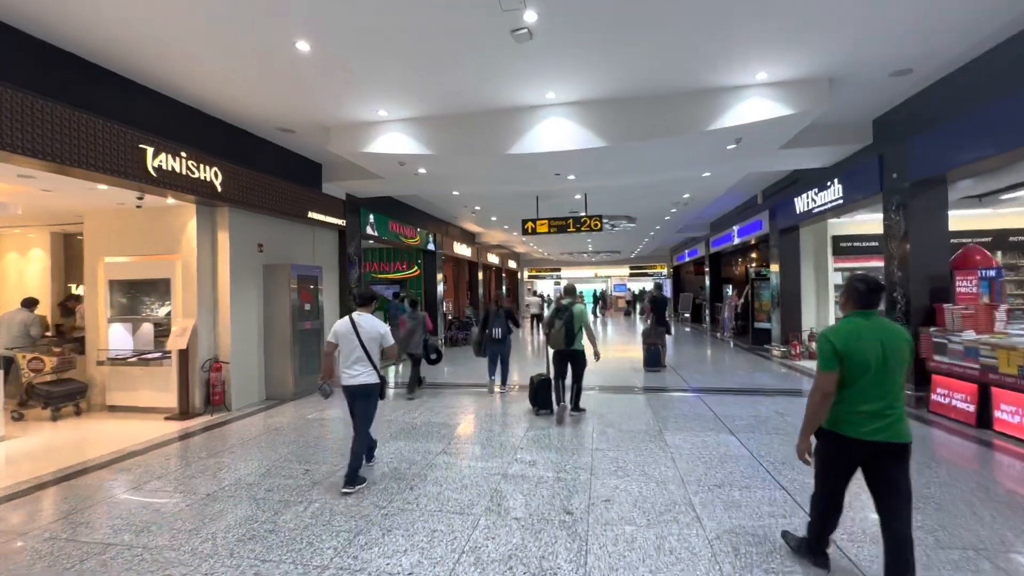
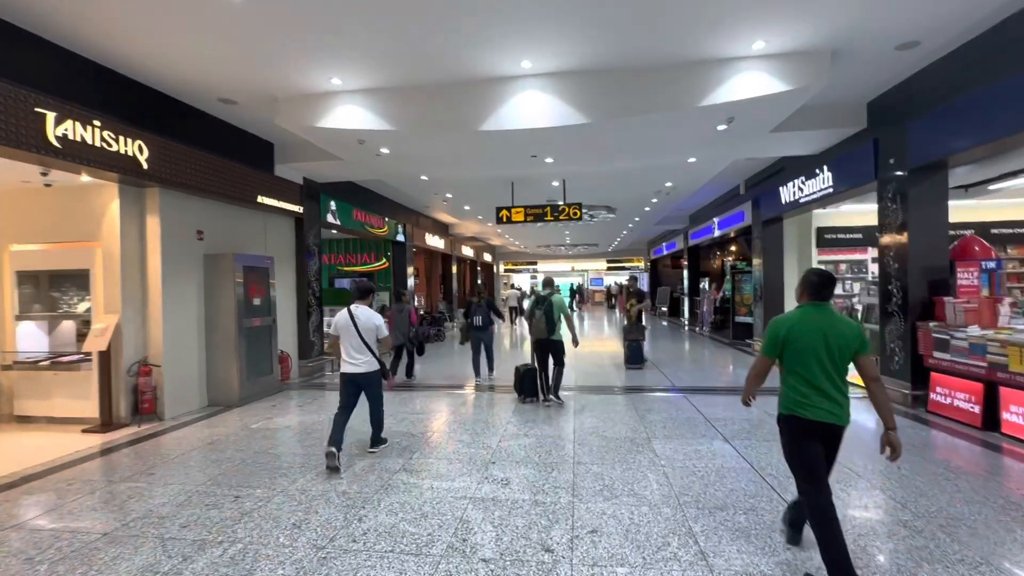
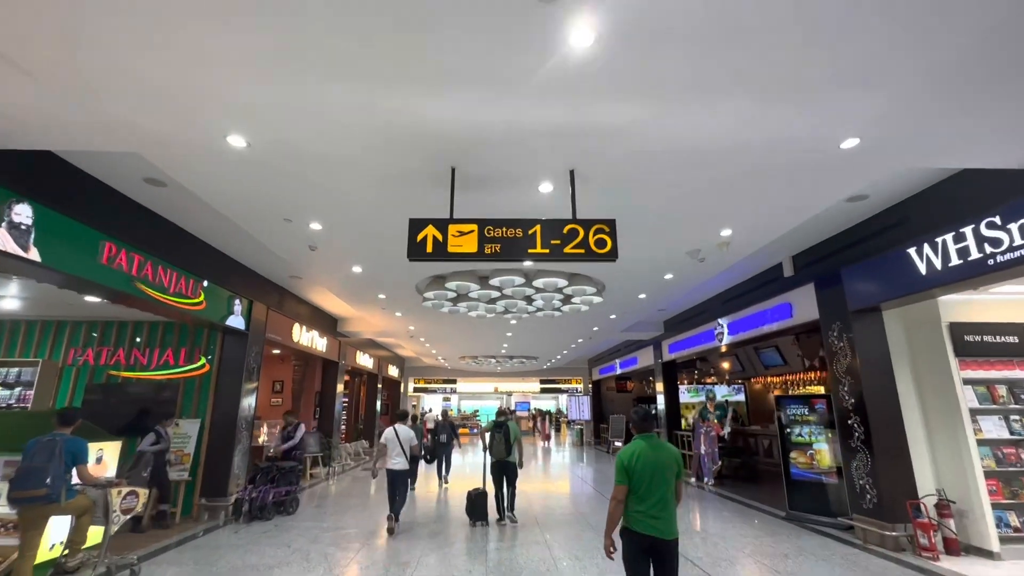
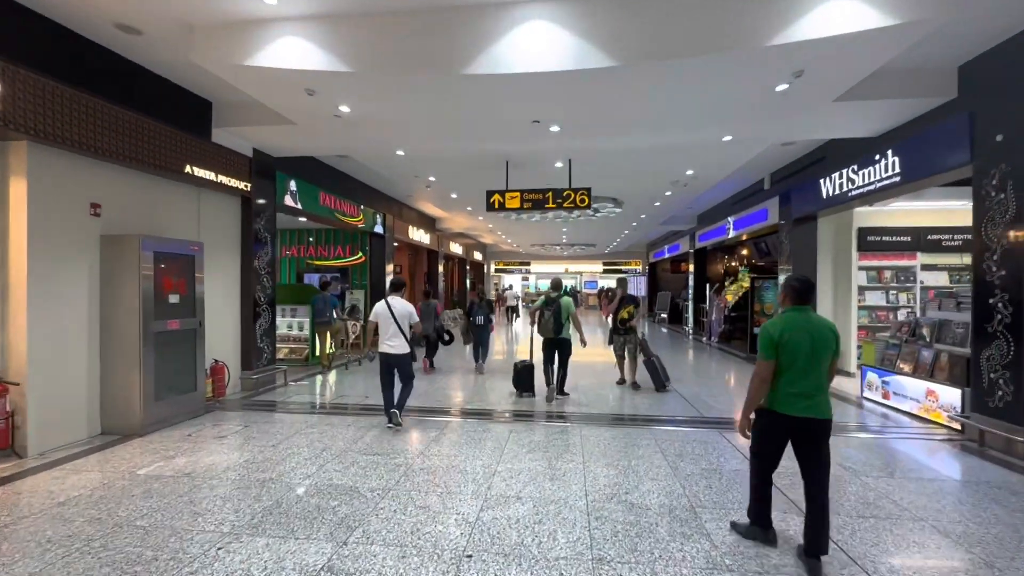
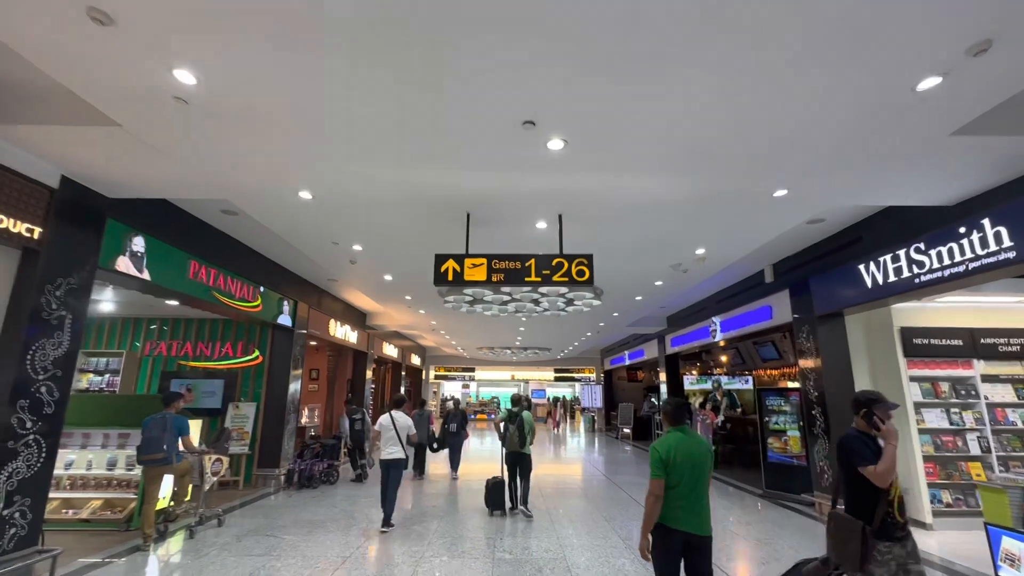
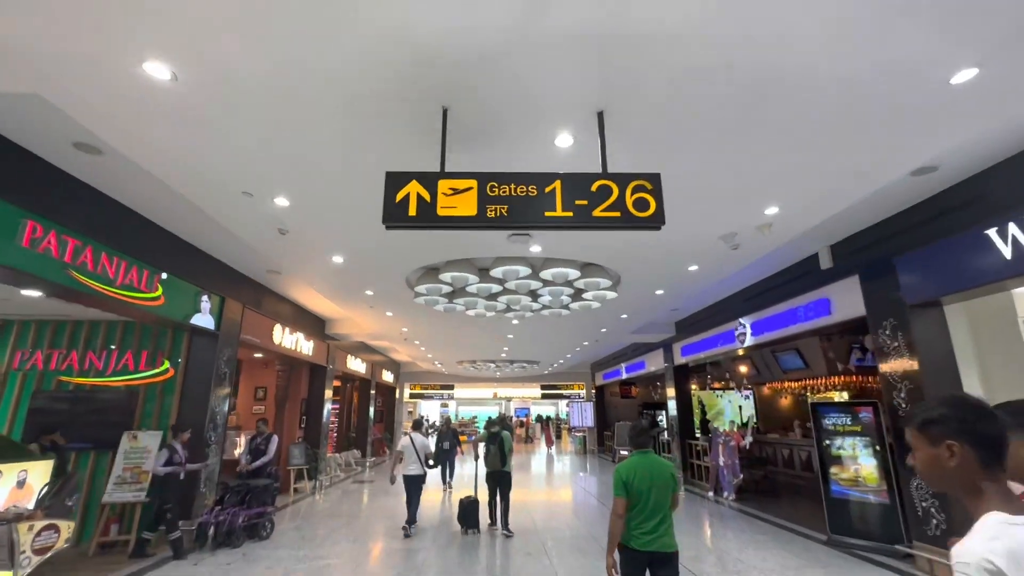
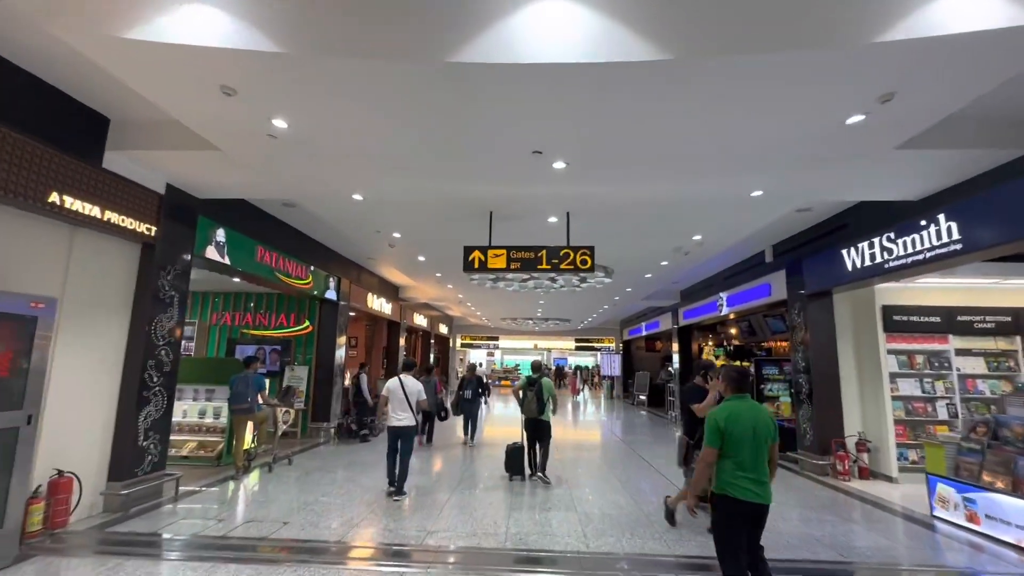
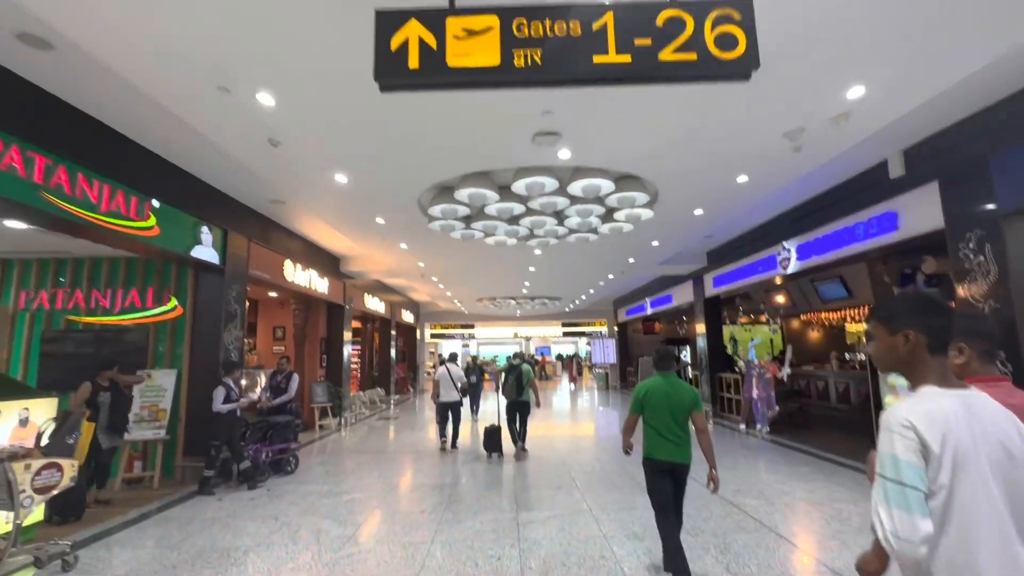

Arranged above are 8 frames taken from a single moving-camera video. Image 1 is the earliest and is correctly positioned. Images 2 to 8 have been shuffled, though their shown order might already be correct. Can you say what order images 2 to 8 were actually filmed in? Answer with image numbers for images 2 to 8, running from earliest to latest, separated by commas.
2, 4, 7, 5, 3, 6, 8
